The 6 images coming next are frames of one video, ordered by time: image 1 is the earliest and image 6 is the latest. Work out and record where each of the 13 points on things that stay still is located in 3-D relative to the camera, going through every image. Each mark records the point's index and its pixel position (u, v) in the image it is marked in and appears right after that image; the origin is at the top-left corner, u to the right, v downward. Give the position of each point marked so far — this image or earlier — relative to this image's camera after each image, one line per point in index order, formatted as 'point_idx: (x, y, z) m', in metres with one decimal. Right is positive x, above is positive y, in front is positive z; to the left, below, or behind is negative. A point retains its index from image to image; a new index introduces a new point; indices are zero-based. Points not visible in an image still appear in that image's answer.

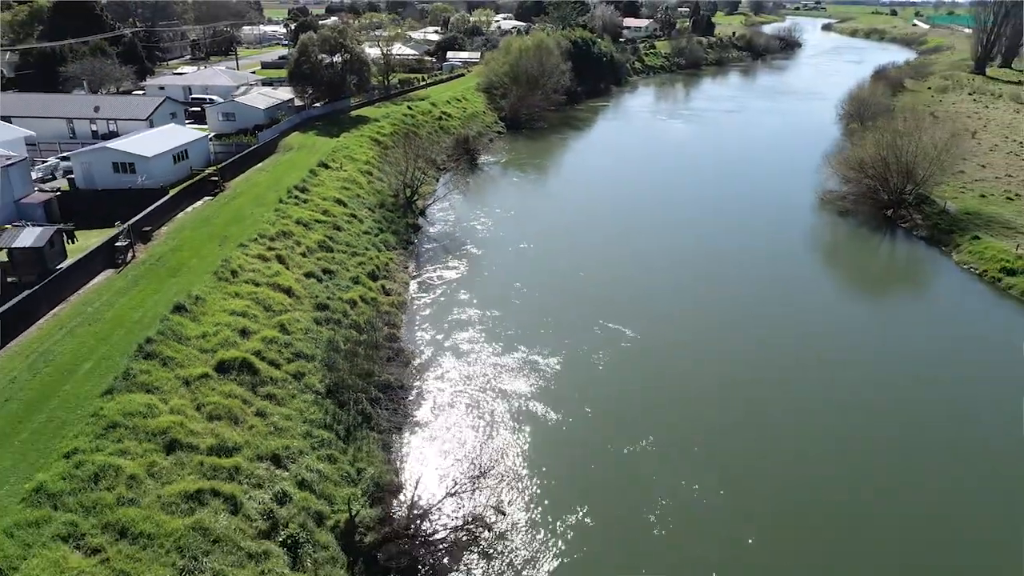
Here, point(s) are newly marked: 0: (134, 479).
0: (-6.0, -3.0, +10.3) m
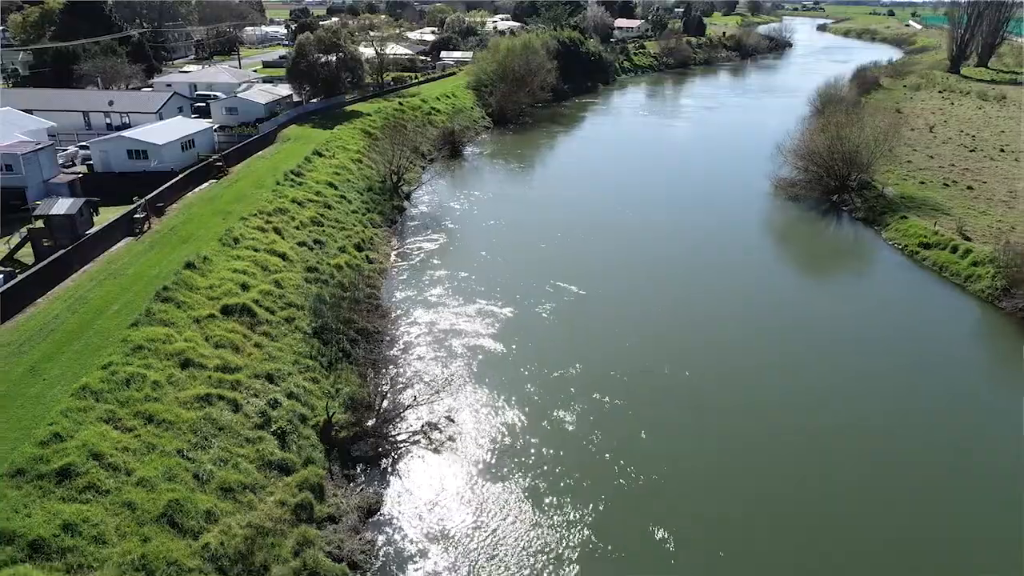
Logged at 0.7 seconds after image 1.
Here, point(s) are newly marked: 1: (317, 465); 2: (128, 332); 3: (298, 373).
0: (-7.2, -1.9, +13.0) m
1: (-3.8, -3.4, +12.6) m
2: (-8.5, -1.0, +14.2) m
3: (-5.0, -2.0, +15.1) m
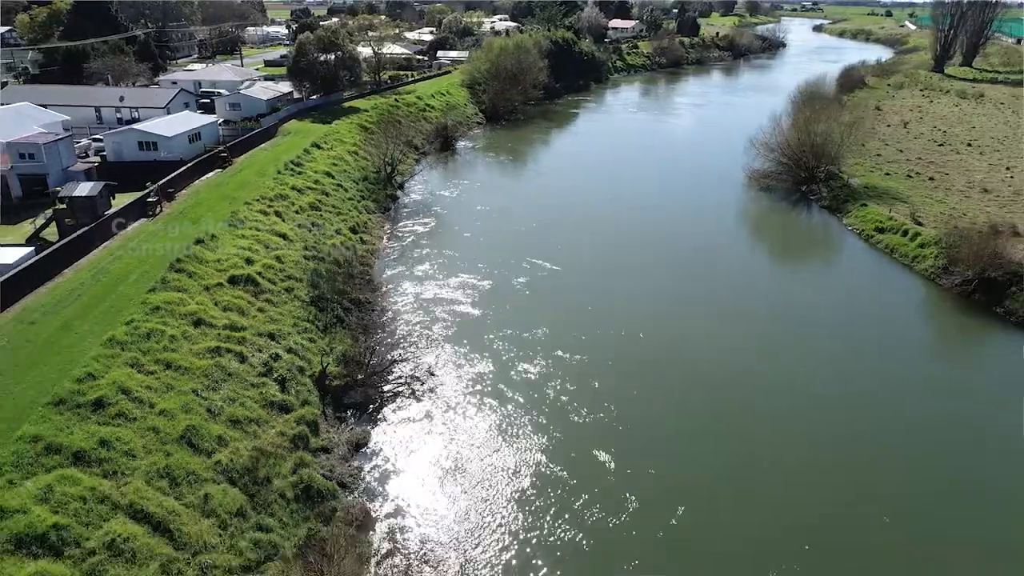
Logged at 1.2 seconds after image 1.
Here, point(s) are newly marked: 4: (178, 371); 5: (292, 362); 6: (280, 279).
0: (-7.9, -1.2, +14.9) m
1: (-4.5, -2.6, +14.5) m
2: (-9.2, -0.2, +16.2) m
3: (-5.7, -1.2, +17.1) m
4: (-7.3, -1.8, +14.0) m
5: (-5.3, -1.8, +15.6) m
6: (-7.0, +0.3, +19.3) m
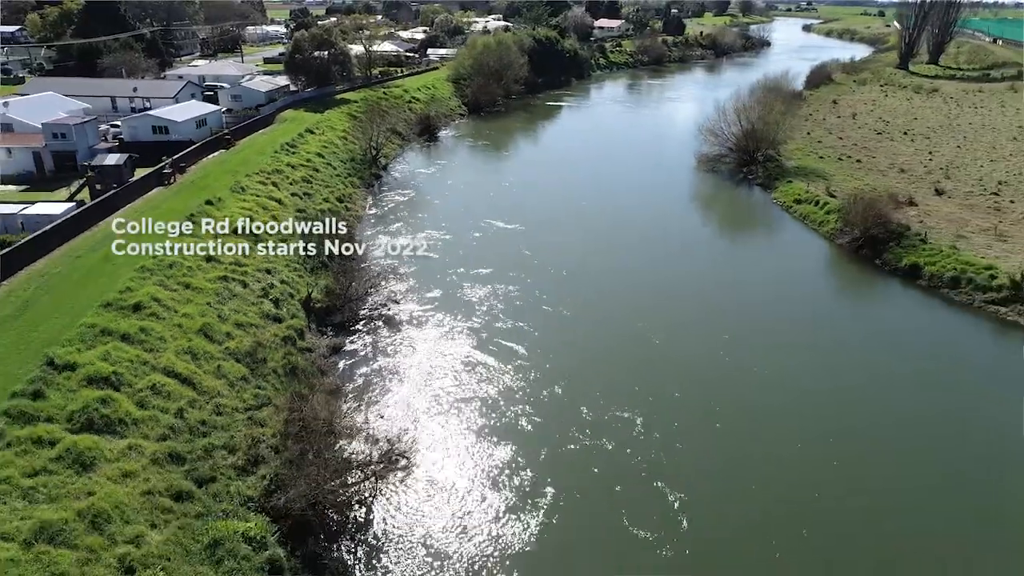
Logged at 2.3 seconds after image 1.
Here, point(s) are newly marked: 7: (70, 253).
0: (-9.5, +0.6, +18.9) m
1: (-6.1, -0.9, +18.6) m
2: (-10.8, +1.5, +20.2) m
3: (-7.3, +0.6, +21.1) m
4: (-8.9, -0.1, +18.0) m
5: (-6.9, 0.0, +19.6) m
6: (-8.6, +2.0, +23.3) m
7: (-13.4, +1.1, +19.5) m
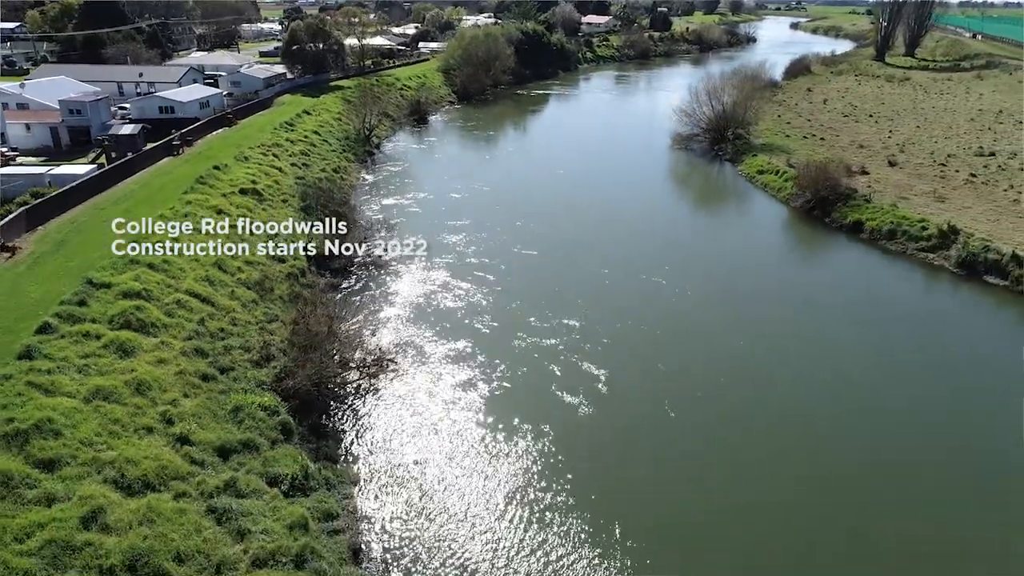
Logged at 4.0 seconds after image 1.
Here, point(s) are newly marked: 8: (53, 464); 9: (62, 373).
0: (-10.2, +2.3, +21.2) m
1: (-6.8, +0.9, +20.8) m
2: (-11.5, +3.2, +22.4) m
3: (-8.0, +2.3, +23.3) m
4: (-9.6, +1.7, +20.3) m
5: (-7.6, +1.7, +21.9) m
6: (-9.3, +3.7, +25.6) m
7: (-14.1, +2.8, +21.7) m
8: (-7.3, -2.8, +10.3) m
9: (-8.7, -1.6, +12.4) m
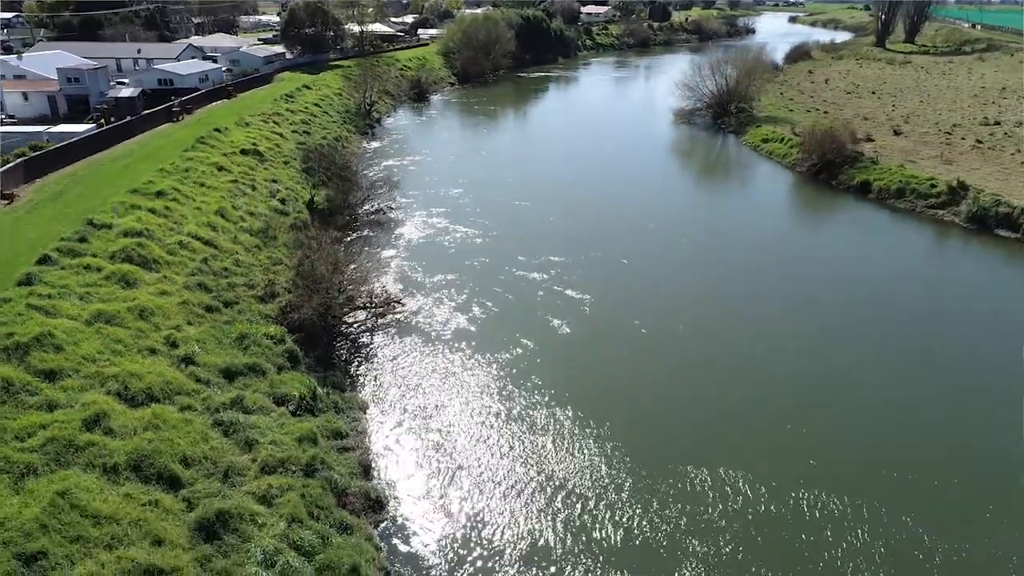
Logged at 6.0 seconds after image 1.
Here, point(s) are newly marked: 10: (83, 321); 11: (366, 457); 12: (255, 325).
0: (-10.0, +3.8, +20.9) m
1: (-6.6, +2.3, +20.6) m
2: (-11.3, +4.7, +22.1) m
3: (-7.9, +3.8, +23.1) m
4: (-9.4, +3.1, +20.0) m
5: (-7.5, +3.2, +21.6) m
6: (-9.2, +5.2, +25.3) m
7: (-13.9, +4.3, +21.4) m
8: (-7.1, -1.3, +10.0) m
9: (-8.5, -0.2, +12.2) m
10: (-7.7, -0.6, +11.5) m
11: (-2.5, -2.9, +10.9) m
12: (-5.3, -0.8, +13.2) m
